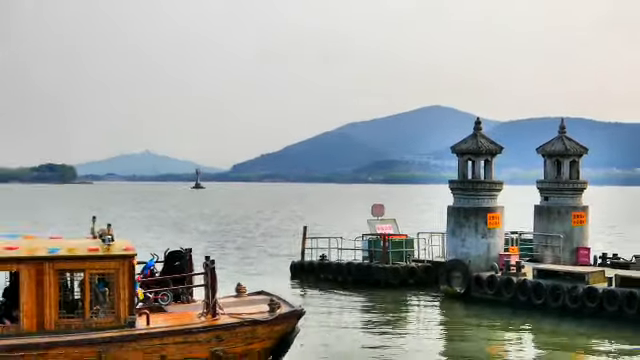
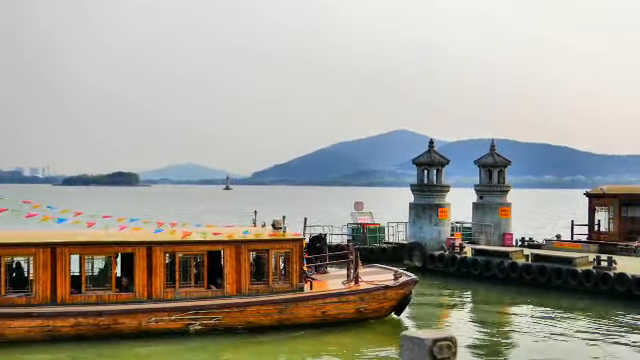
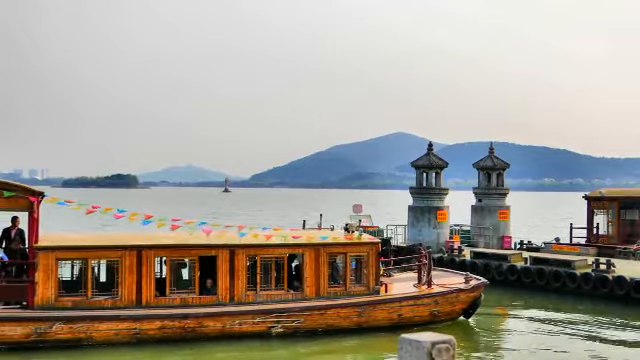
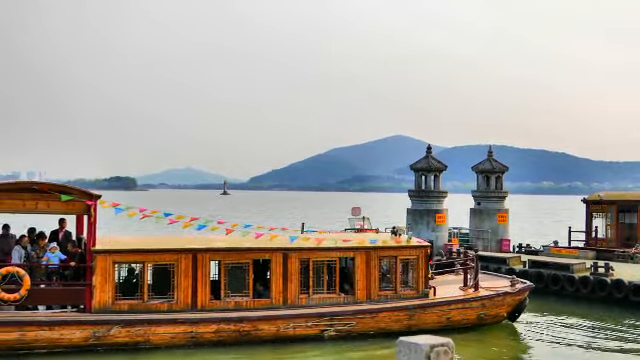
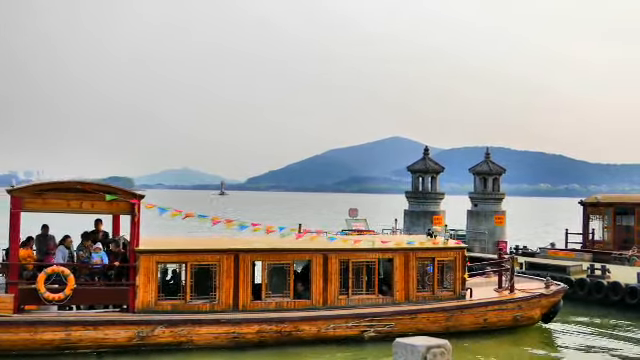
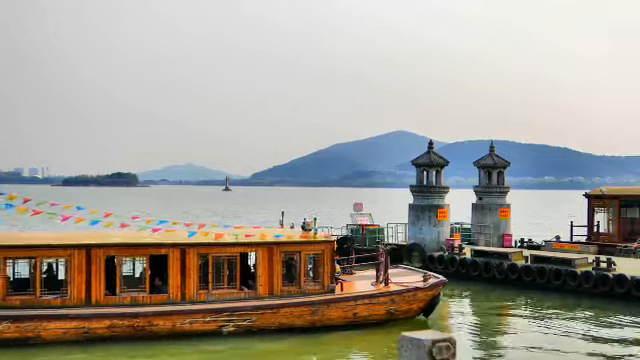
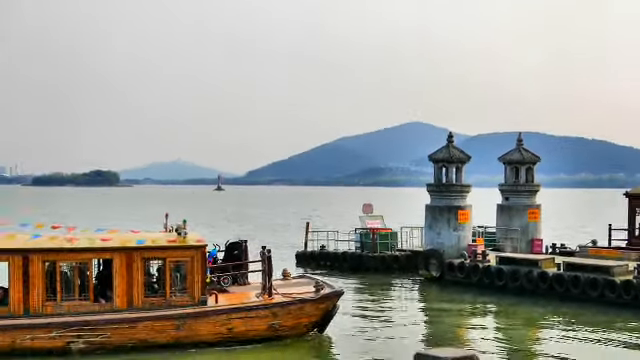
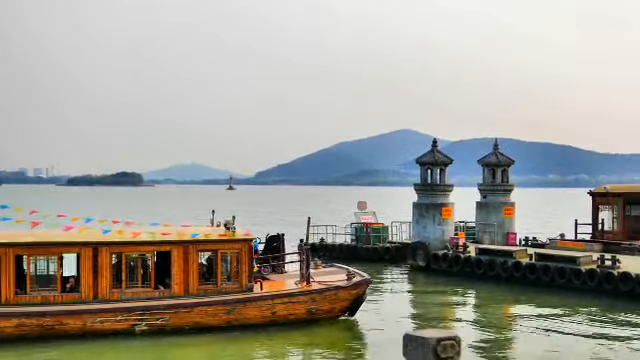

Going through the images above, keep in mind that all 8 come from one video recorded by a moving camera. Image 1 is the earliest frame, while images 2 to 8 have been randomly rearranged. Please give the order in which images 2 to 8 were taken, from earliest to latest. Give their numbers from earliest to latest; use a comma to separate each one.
7, 8, 2, 6, 3, 4, 5
